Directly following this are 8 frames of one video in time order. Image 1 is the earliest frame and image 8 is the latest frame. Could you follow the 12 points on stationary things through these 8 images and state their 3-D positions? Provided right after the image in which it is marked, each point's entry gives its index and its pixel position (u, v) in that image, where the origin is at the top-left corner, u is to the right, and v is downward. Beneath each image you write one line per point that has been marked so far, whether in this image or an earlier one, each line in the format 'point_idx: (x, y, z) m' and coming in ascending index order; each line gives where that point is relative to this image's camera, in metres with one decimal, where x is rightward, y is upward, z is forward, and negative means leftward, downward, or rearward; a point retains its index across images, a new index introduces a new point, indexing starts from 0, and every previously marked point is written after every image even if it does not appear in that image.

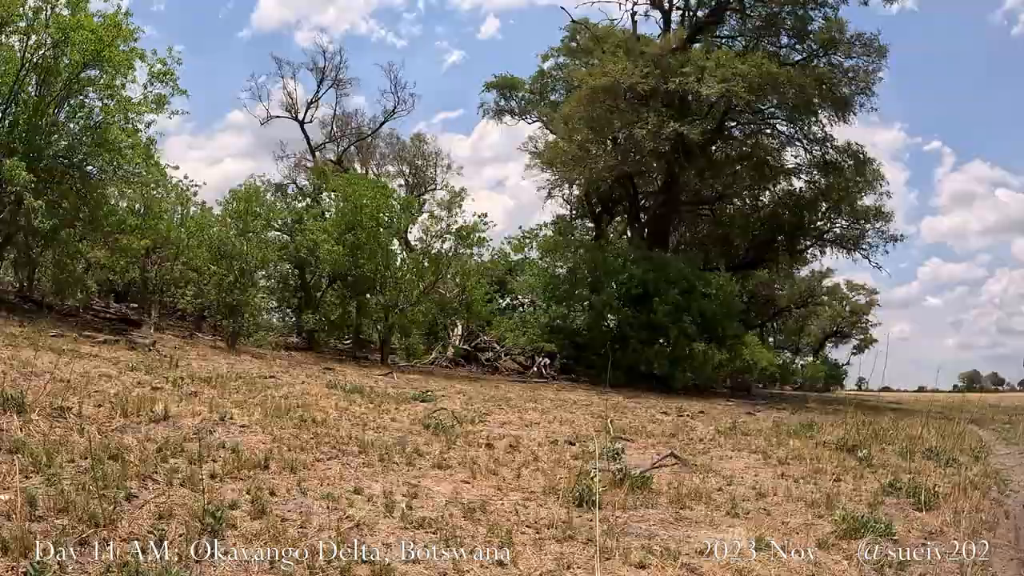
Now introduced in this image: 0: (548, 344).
0: (+0.6, -1.3, +20.0) m
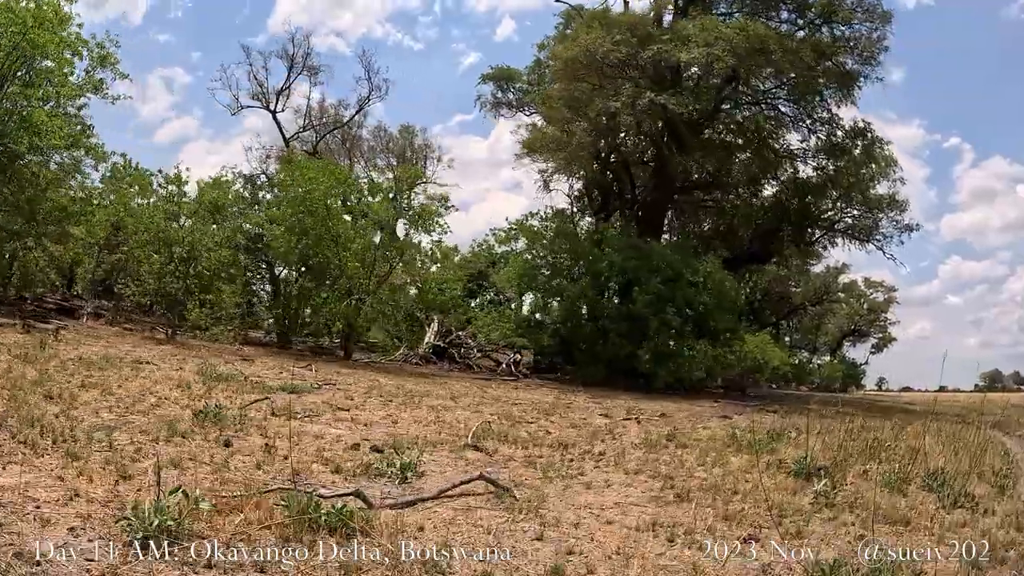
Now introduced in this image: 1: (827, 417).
0: (0.0, -1.1, +18.3) m
1: (+4.5, -2.0, +11.7) m
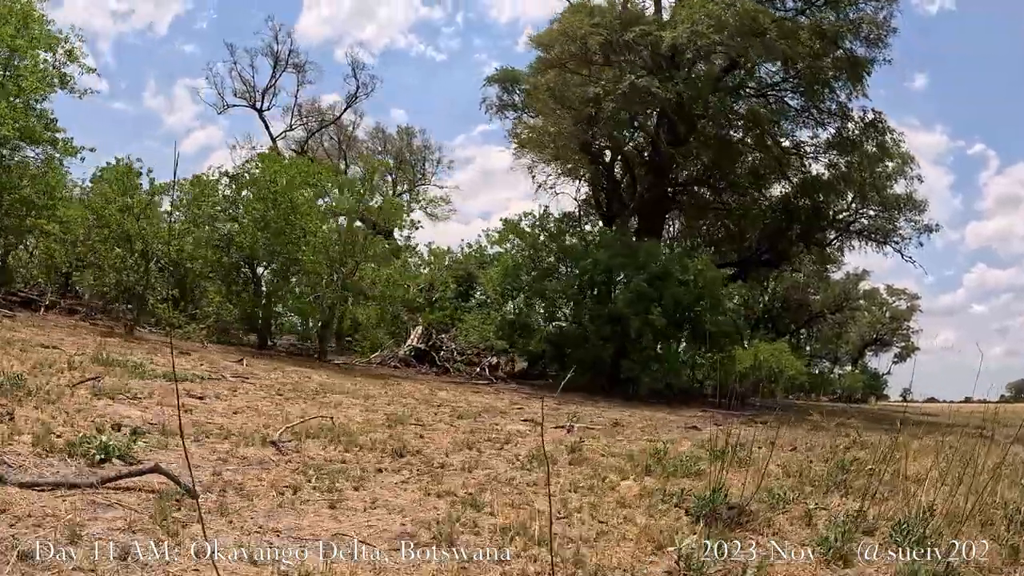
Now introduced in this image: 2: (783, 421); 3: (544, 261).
0: (-0.3, -1.1, +17.1) m
1: (+3.9, -1.9, +10.4) m
2: (+3.8, -1.9, +11.6) m
3: (+0.6, +0.6, +16.8) m
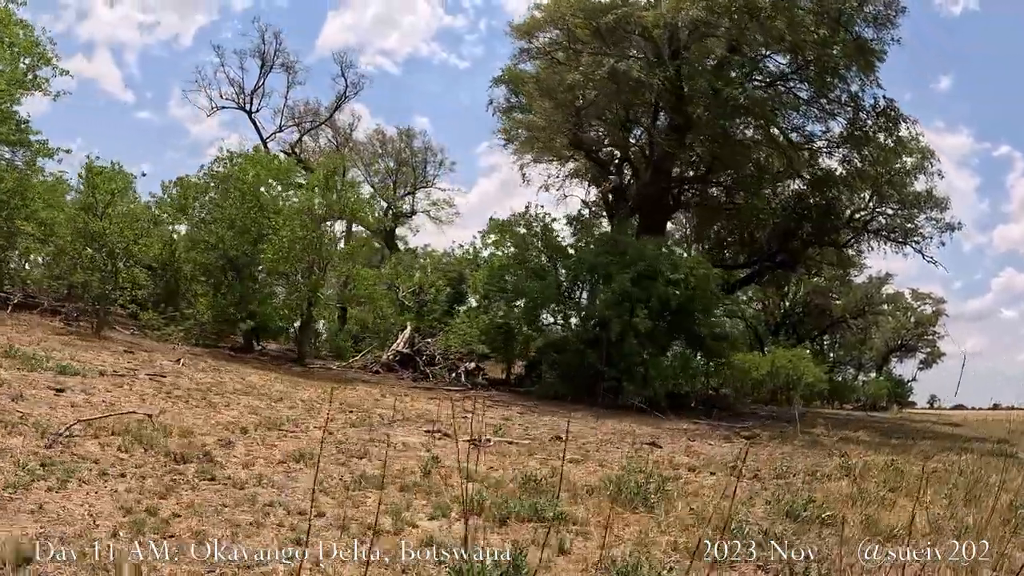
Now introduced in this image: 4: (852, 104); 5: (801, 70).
0: (-0.6, -1.1, +16.1) m
1: (+3.5, -1.9, +9.2) m
2: (+3.3, -1.9, +10.4) m
3: (+0.3, +0.6, +15.7) m
4: (+8.0, +4.3, +19.2) m
5: (+6.7, +5.0, +18.8) m
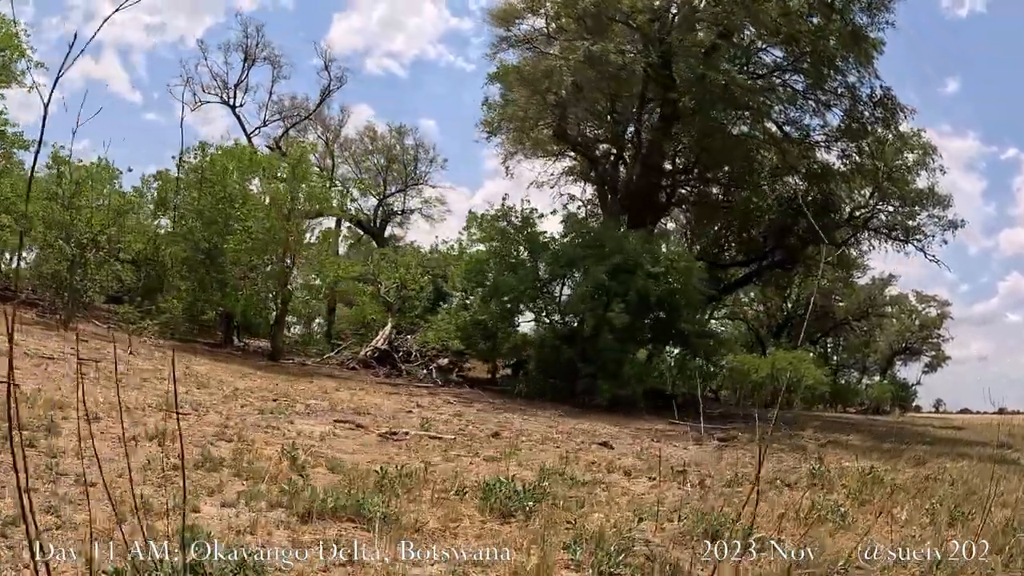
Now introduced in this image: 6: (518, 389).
0: (-1.0, -1.0, +15.4) m
1: (+3.0, -1.8, +8.5) m
2: (+2.9, -1.8, +9.7) m
3: (-0.1, +0.7, +15.1) m
4: (+7.7, +4.4, +18.4) m
5: (+6.4, +5.0, +18.1) m
6: (+0.1, -1.8, +15.0) m
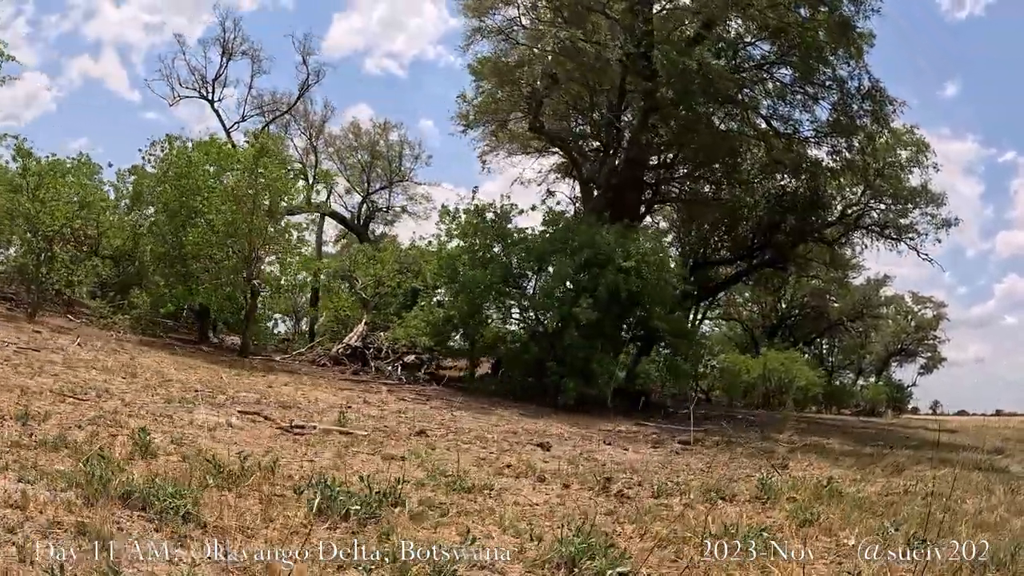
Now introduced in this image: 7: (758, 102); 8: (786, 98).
0: (-1.5, -1.0, +14.9) m
1: (+2.6, -1.7, +8.0) m
2: (+2.4, -1.8, +9.2) m
3: (-0.6, +0.8, +14.5) m
4: (+7.2, +4.4, +17.9) m
5: (+5.9, +5.1, +17.6) m
6: (-0.4, -1.8, +14.5) m
7: (+5.3, +4.0, +17.5) m
8: (+6.1, +4.4, +18.2) m
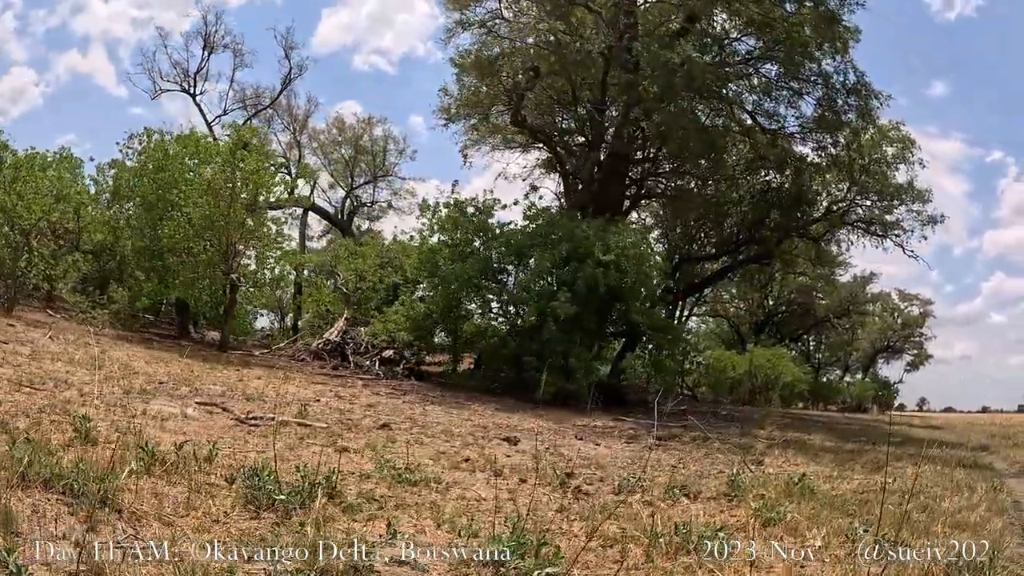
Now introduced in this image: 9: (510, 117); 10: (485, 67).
0: (-1.9, -0.9, +14.7) m
1: (+2.3, -1.6, +7.8) m
2: (+2.1, -1.7, +9.0) m
3: (-0.9, +0.8, +14.3) m
4: (+6.8, +4.5, +17.8) m
5: (+5.5, +5.2, +17.5) m
6: (-0.8, -1.7, +14.3) m
7: (+4.9, +4.1, +17.3) m
8: (+5.7, +4.5, +18.1) m
9: (-0.1, +3.9, +18.3) m
10: (-0.5, +4.7, +17.4) m
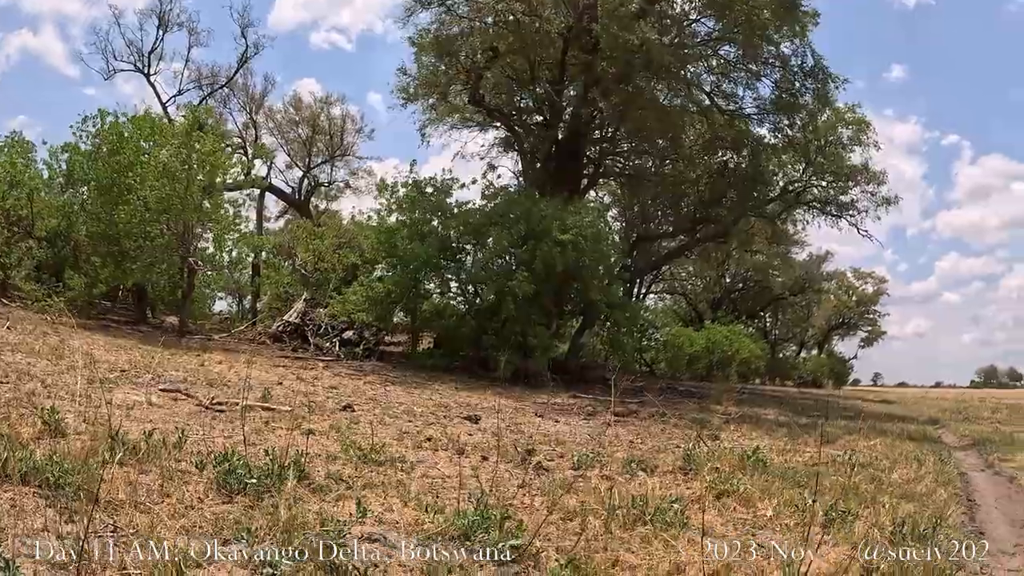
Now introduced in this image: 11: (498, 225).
0: (-2.5, -0.5, +14.7) m
1: (+1.9, -1.4, +8.0) m
2: (+1.7, -1.5, +9.2) m
3: (-1.6, +1.2, +14.3) m
4: (+6.0, +5.0, +18.1) m
5: (+4.7, +5.6, +17.7) m
6: (-1.4, -1.3, +14.4) m
7: (+4.1, +4.5, +17.5) m
8: (+4.8, +4.9, +18.3) m
9: (-0.9, +4.3, +18.2) m
10: (-1.3, +5.1, +17.3) m
11: (-0.1, +1.0, +13.3) m
